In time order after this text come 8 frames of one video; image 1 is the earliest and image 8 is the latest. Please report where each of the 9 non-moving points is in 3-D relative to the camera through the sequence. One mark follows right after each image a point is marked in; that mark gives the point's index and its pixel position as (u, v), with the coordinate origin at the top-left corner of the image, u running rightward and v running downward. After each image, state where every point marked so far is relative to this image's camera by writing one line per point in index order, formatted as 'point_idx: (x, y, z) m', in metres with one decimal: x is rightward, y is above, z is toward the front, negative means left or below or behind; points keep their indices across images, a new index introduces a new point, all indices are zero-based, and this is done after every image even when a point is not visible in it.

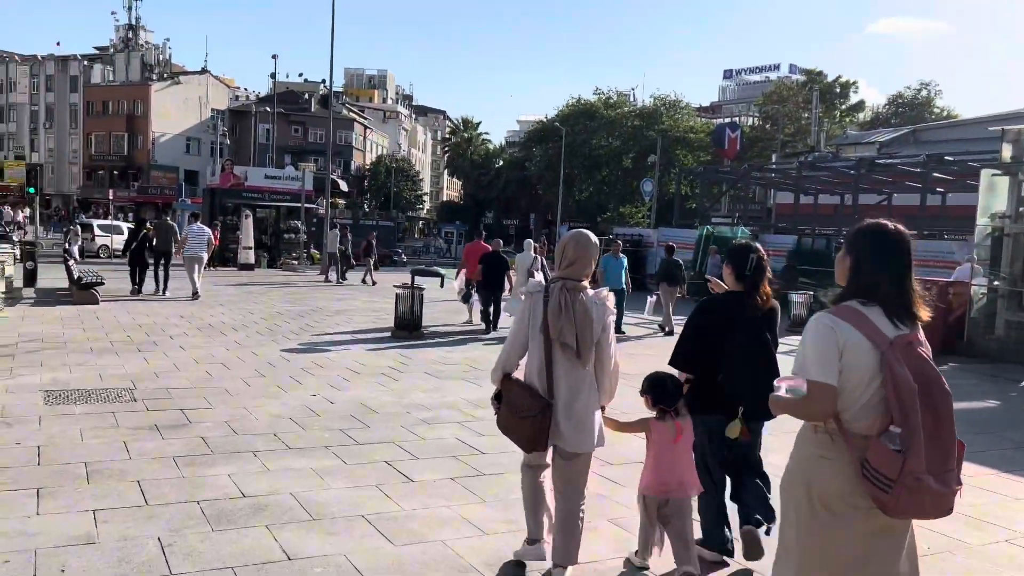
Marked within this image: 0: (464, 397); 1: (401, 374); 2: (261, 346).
0: (-0.5, -1.1, +8.0) m
1: (-1.2, -1.0, +9.2) m
2: (-3.4, -0.8, +11.0) m
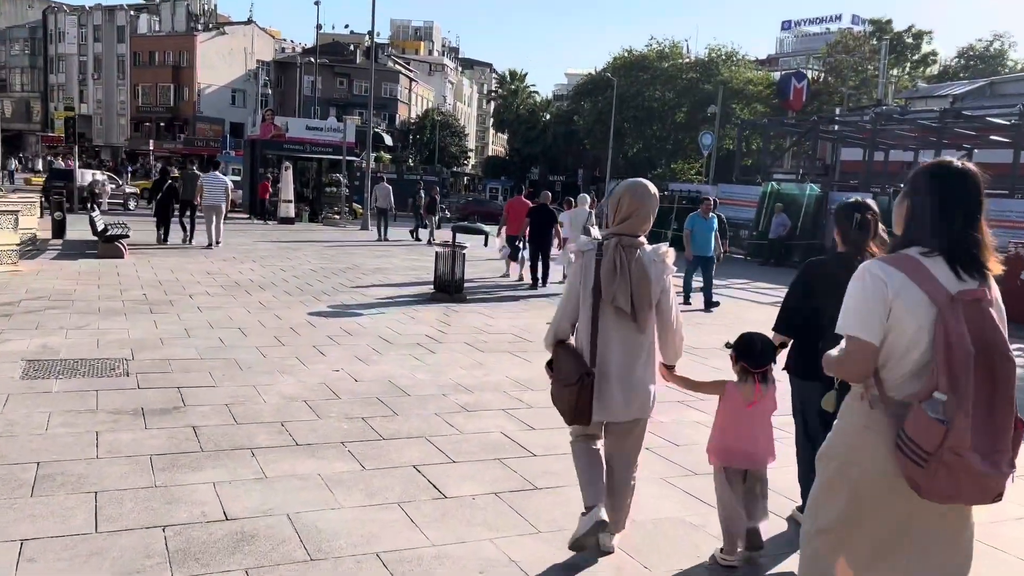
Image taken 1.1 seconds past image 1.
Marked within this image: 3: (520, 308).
0: (0.0, -0.7, +6.9) m
1: (-0.7, -0.6, +8.1) m
2: (-2.7, -0.2, +10.0) m
3: (+0.1, -0.3, +11.1) m
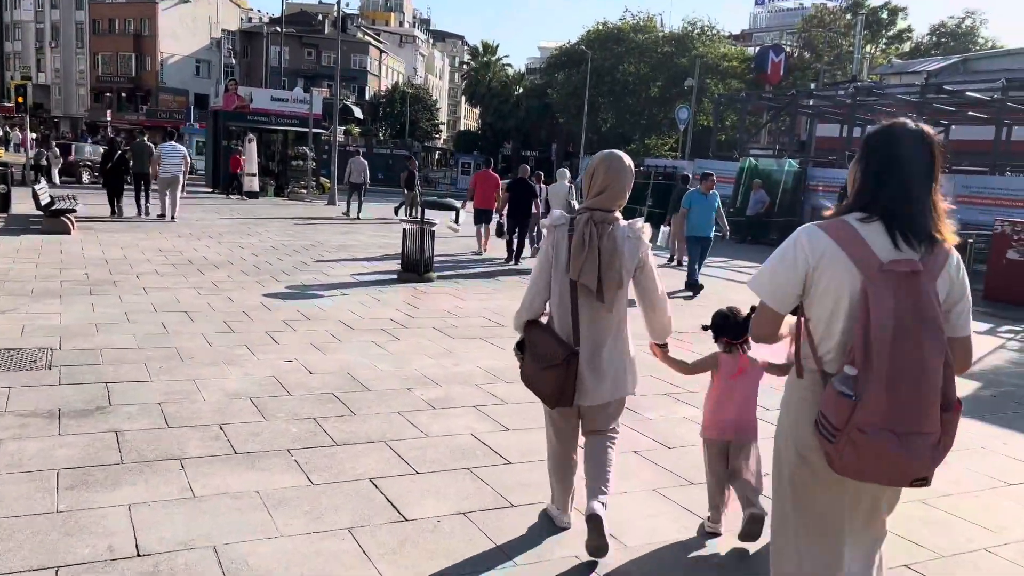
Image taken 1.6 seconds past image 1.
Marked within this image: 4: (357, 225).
0: (-0.3, -0.6, +6.3) m
1: (-0.9, -0.4, +7.4) m
2: (-3.1, 0.0, +9.3) m
3: (-0.3, 0.0, +10.5) m
4: (-3.7, +1.5, +19.4) m
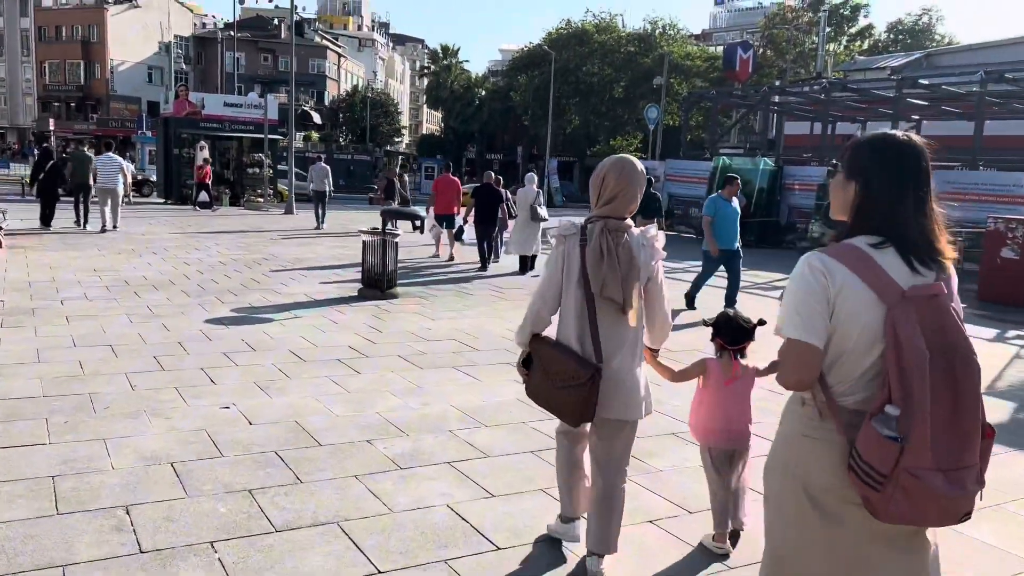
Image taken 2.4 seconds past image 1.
0: (-0.4, -0.8, +5.4) m
1: (-1.1, -0.6, +6.5) m
2: (-3.3, -0.3, +8.3) m
3: (-0.6, -0.2, +9.6) m
4: (-4.4, +1.2, +18.4) m
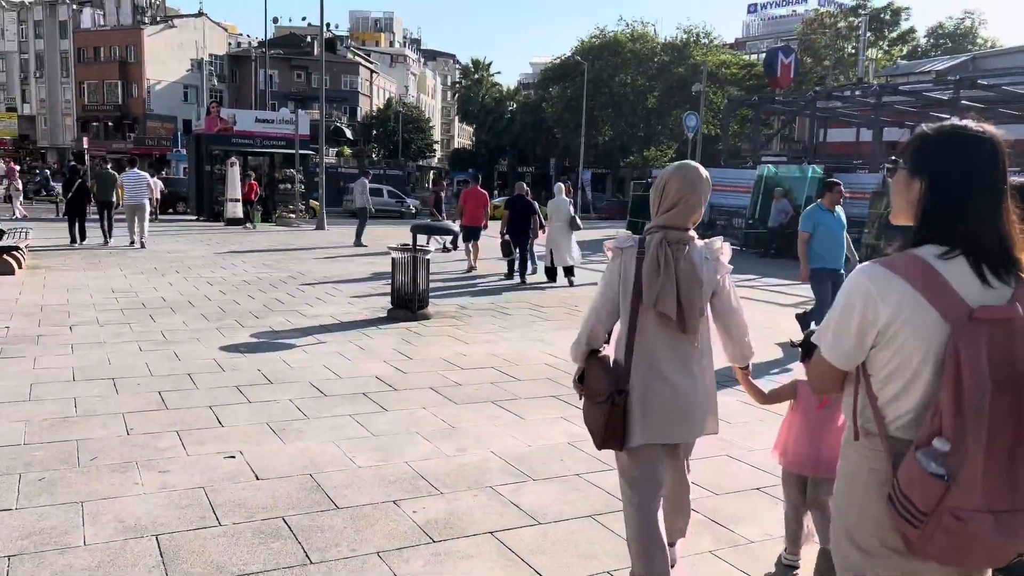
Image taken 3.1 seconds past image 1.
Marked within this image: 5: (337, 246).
0: (-0.1, -0.9, +4.6) m
1: (-0.8, -0.8, +5.8) m
2: (-2.9, -0.5, +7.6) m
3: (-0.1, -0.4, +8.9) m
4: (-3.6, +0.8, +17.8) m
5: (-4.2, +1.0, +19.6) m
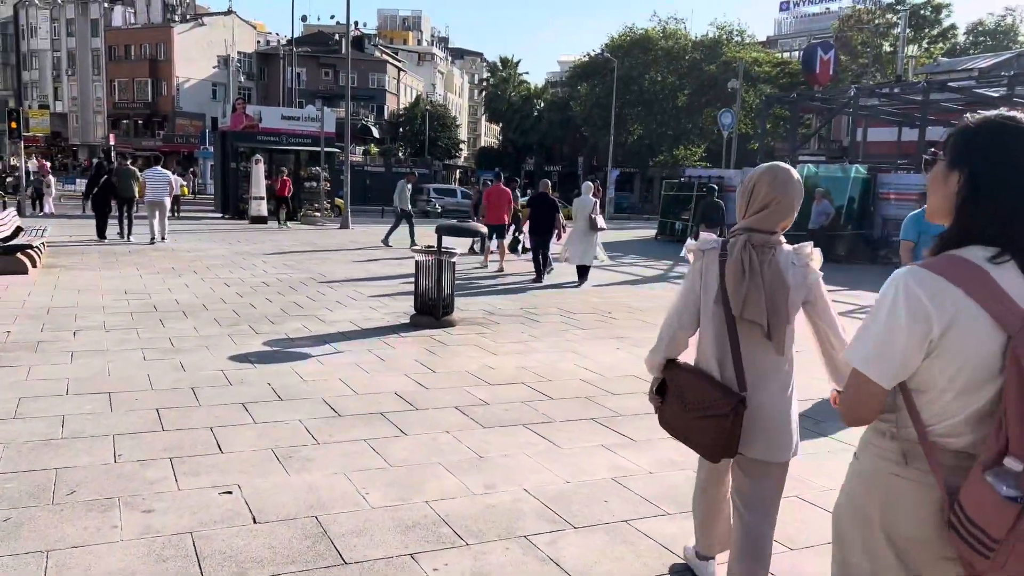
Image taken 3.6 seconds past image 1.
0: (+0.1, -1.0, +4.0) m
1: (-0.6, -0.8, +5.2) m
2: (-2.7, -0.5, +7.1) m
3: (+0.2, -0.5, +8.3) m
4: (-3.0, +0.8, +17.3) m
5: (-3.5, +1.0, +19.1) m
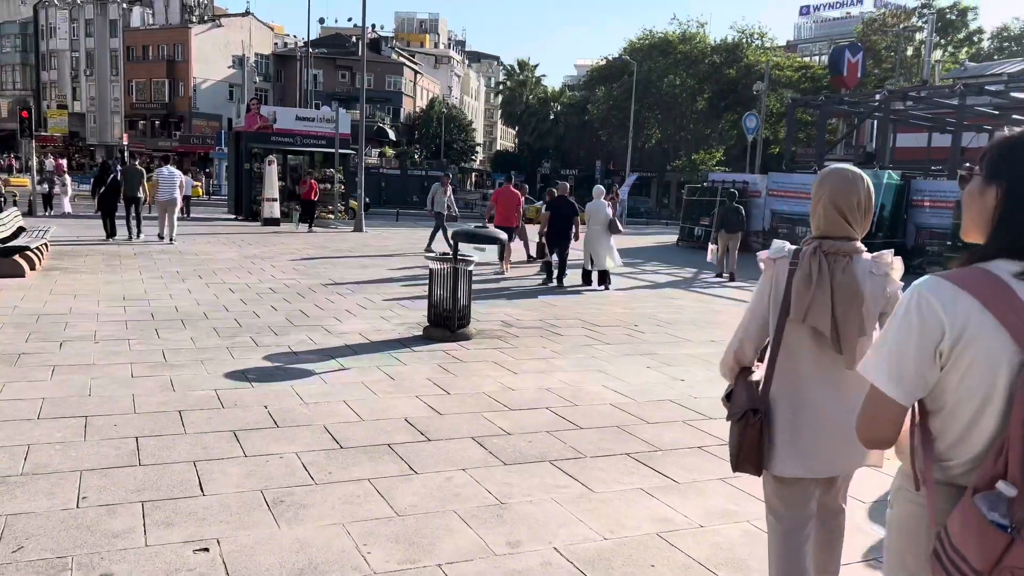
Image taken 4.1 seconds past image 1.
0: (+0.2, -1.1, +3.4) m
1: (-0.5, -0.9, +4.6) m
2: (-2.5, -0.6, +6.5) m
3: (+0.4, -0.6, +7.6) m
4: (-2.6, +0.7, +16.7) m
5: (-3.1, +0.9, +18.6) m
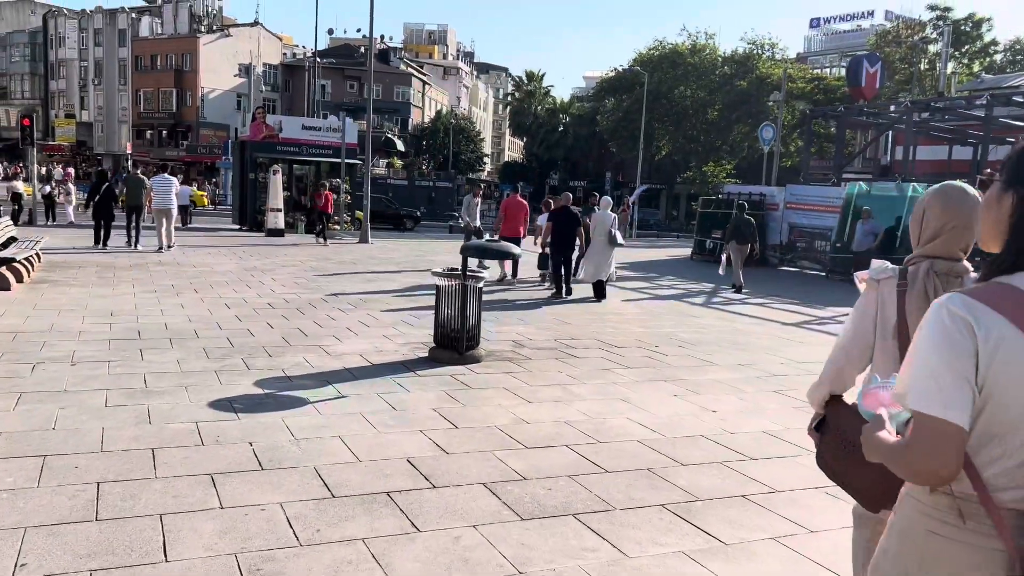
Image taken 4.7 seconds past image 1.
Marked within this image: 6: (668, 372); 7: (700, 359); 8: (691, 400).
0: (+0.3, -1.2, +2.8) m
1: (-0.4, -1.0, +4.0) m
2: (-2.4, -0.7, +6.0) m
3: (+0.5, -0.7, +7.0) m
4: (-2.4, +0.4, +16.2) m
5: (-2.9, +0.6, +18.0) m
6: (+1.4, -0.8, +7.5) m
7: (+1.9, -0.7, +8.2) m
8: (+1.4, -0.9, +6.5) m
